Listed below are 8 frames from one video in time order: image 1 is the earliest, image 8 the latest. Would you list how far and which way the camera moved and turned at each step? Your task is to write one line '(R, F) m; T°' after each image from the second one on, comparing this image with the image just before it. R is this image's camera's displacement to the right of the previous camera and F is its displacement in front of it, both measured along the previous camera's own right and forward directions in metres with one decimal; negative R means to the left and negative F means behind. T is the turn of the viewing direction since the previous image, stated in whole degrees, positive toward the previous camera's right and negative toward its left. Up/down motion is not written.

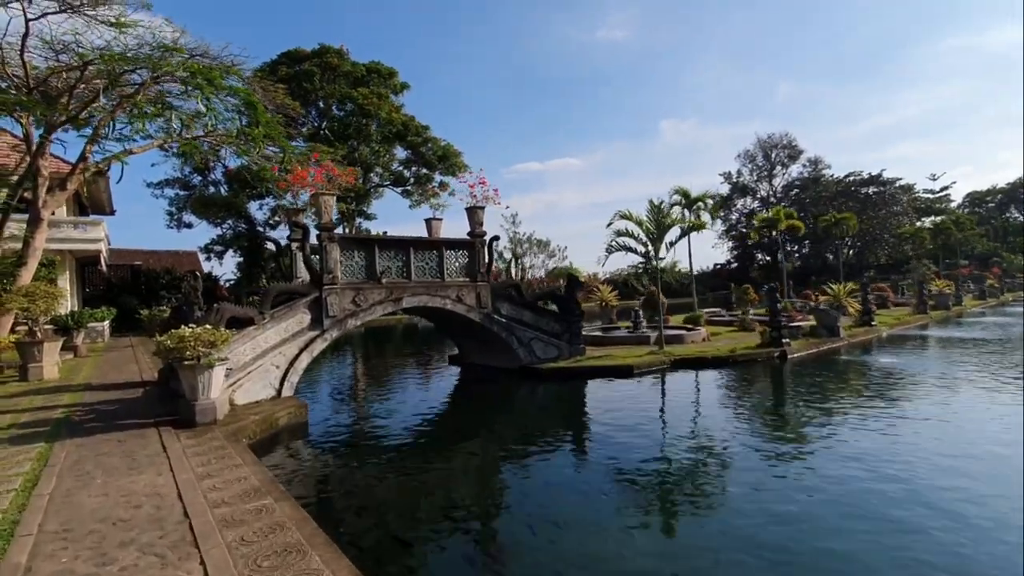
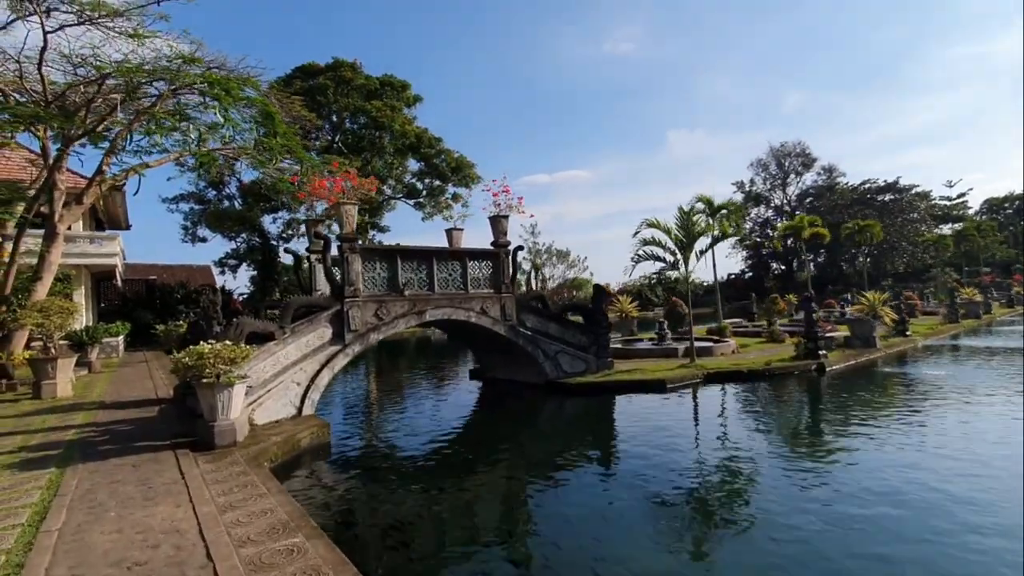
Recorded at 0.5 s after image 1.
(-0.4, +0.5) m; -1°
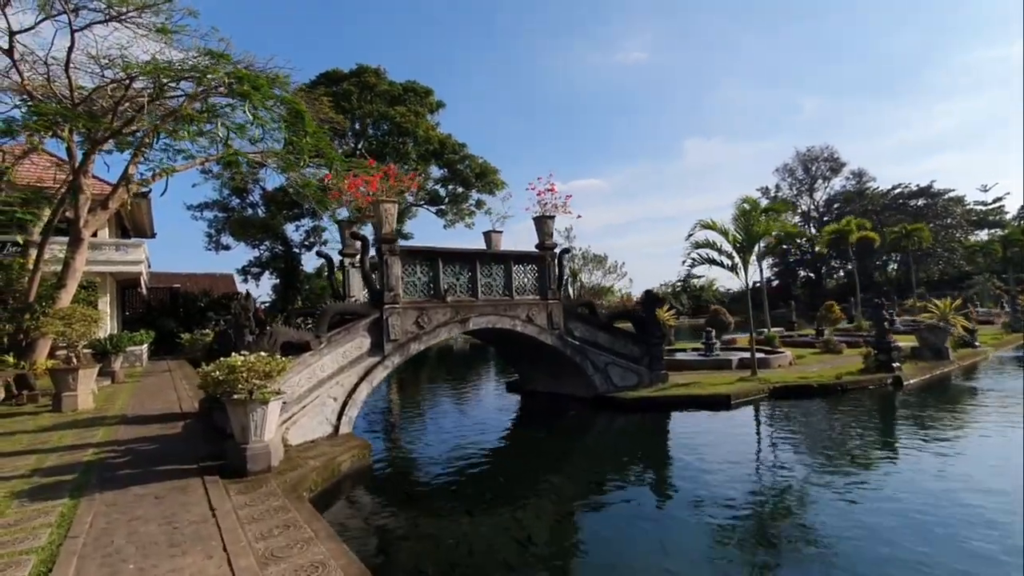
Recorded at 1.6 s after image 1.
(-0.7, +0.9) m; -2°
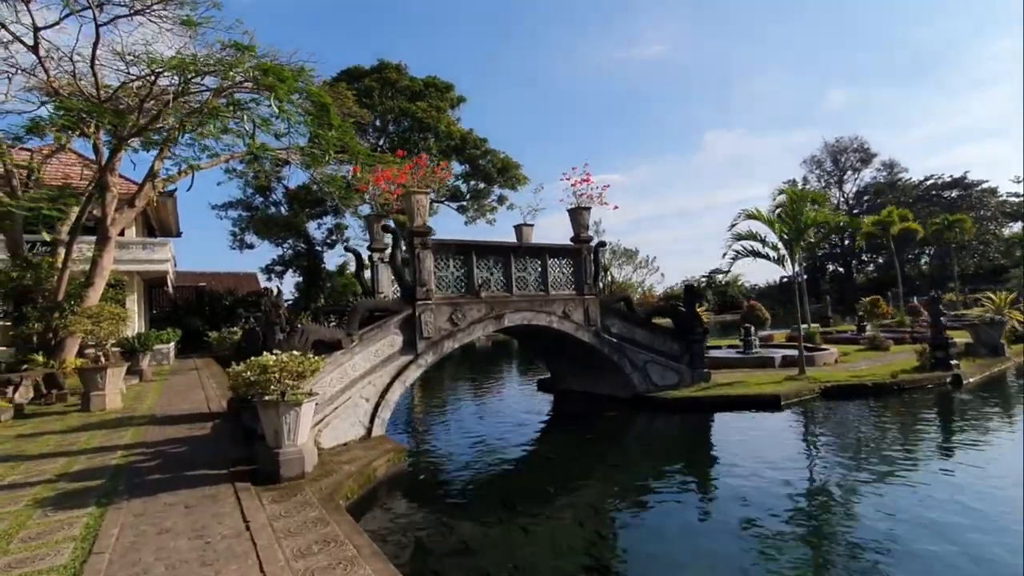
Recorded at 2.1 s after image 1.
(-0.4, +0.5) m; -2°
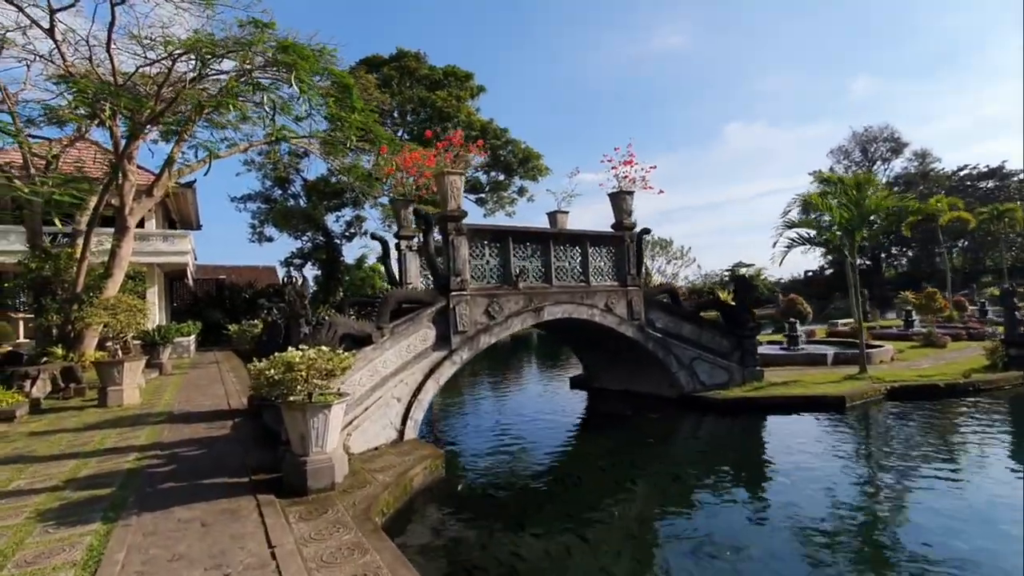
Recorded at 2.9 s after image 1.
(-0.4, +0.8) m; -2°
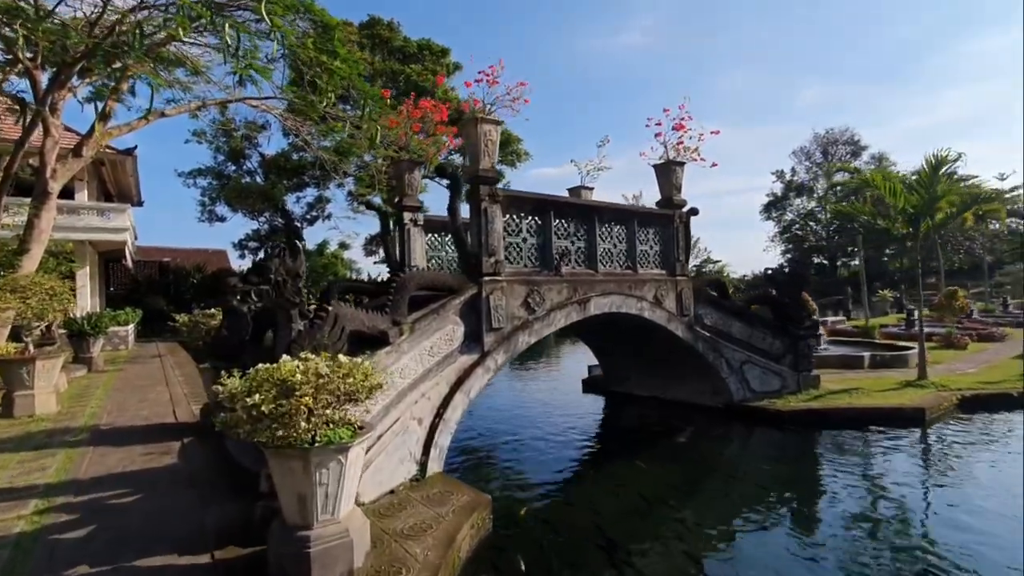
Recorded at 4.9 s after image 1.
(-1.1, +1.9) m; +4°
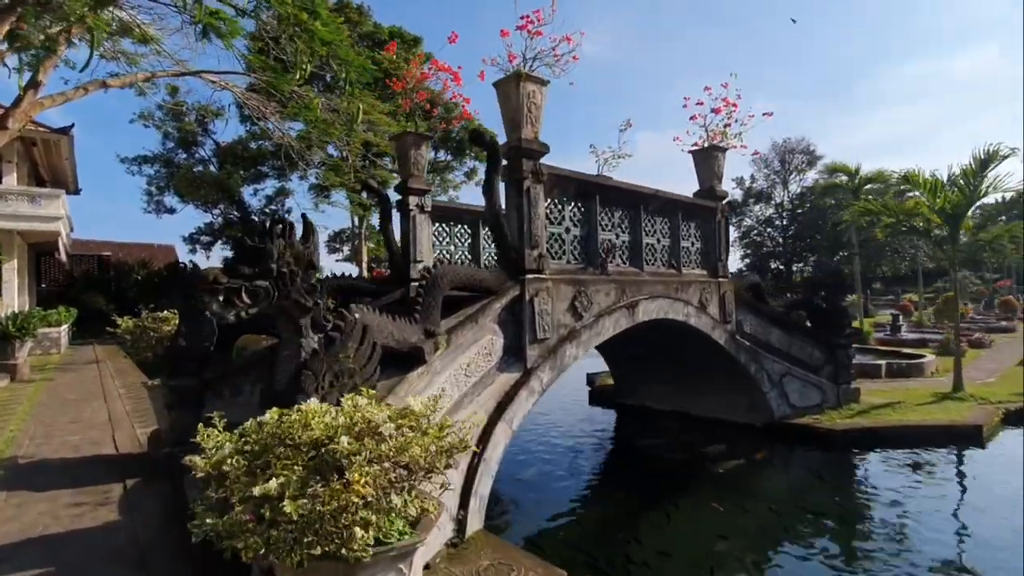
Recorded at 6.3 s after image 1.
(-0.8, +1.3) m; +4°
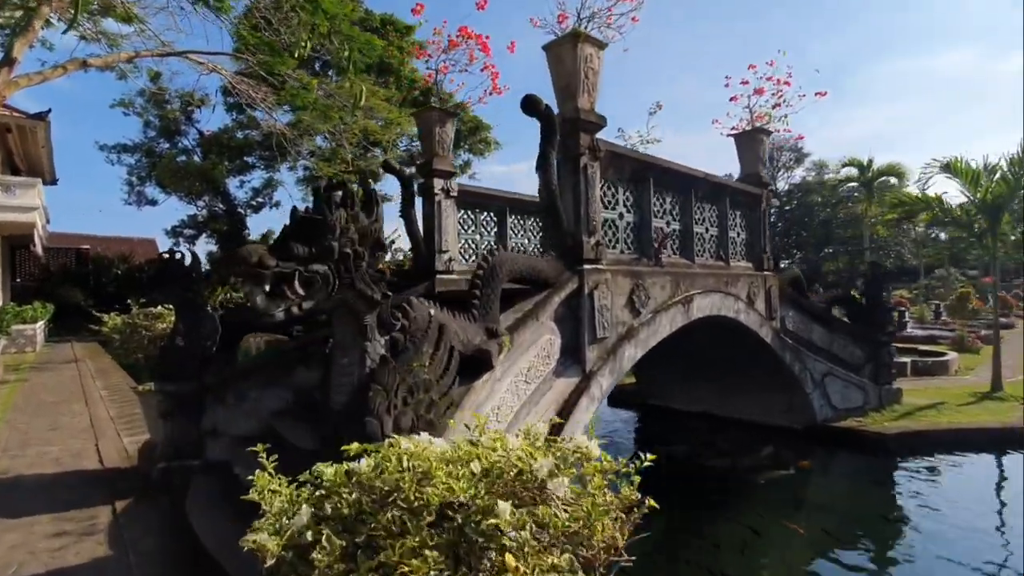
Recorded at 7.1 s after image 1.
(-0.6, +0.6) m; +2°
